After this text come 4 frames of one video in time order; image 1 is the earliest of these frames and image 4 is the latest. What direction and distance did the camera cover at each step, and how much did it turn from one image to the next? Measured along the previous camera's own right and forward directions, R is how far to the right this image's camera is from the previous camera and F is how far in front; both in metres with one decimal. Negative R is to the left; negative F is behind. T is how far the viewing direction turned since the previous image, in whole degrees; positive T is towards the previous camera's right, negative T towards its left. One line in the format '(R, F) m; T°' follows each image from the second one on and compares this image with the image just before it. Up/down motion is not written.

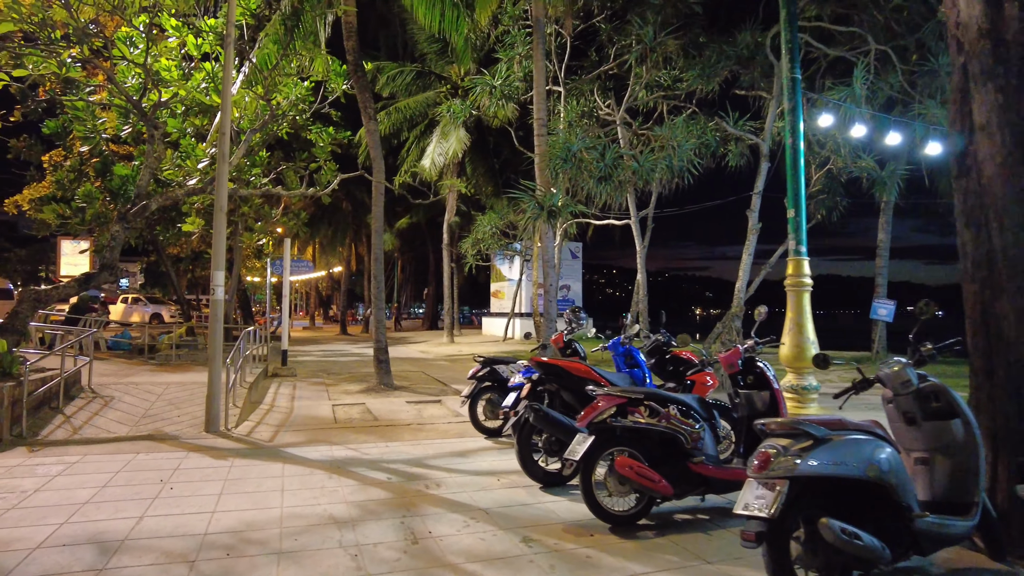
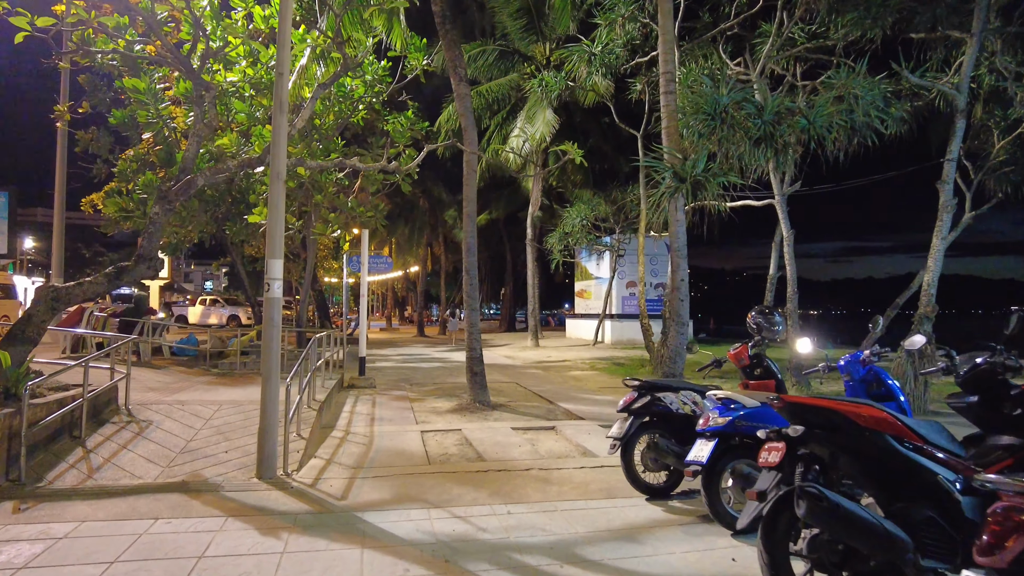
(-0.8, +2.2) m; -6°
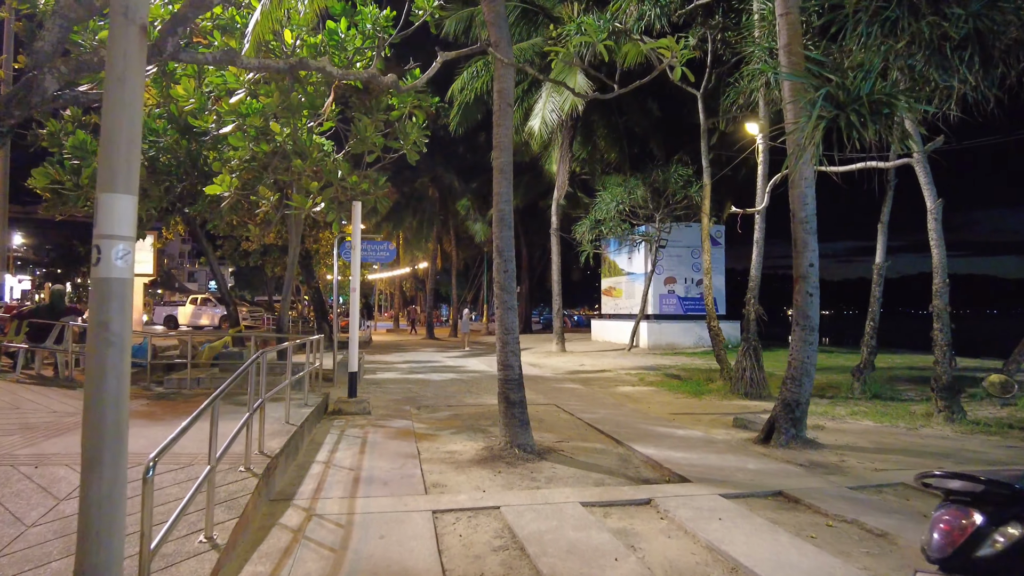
(-0.4, +3.1) m; -1°
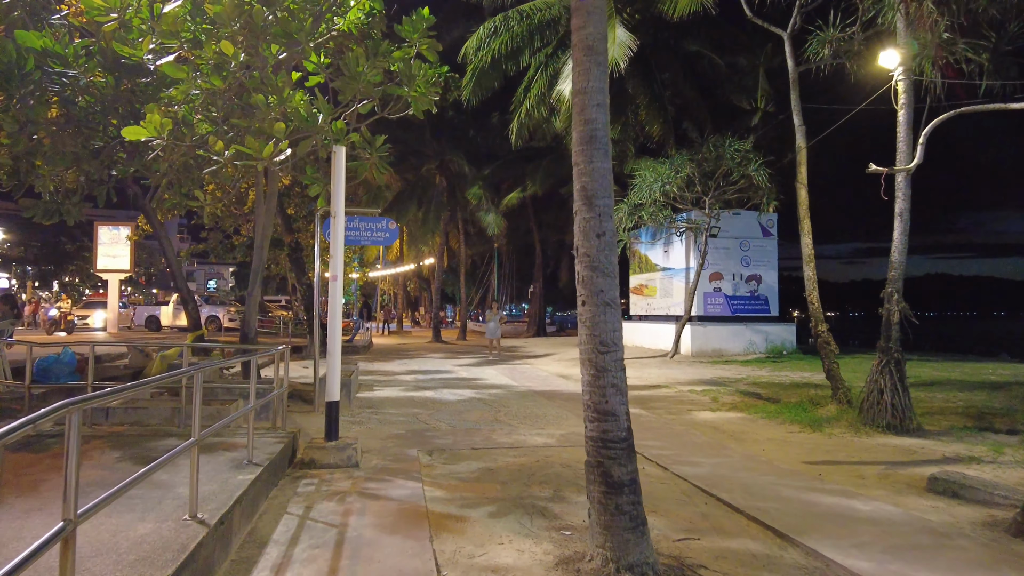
(-0.5, +3.0) m; 0°
